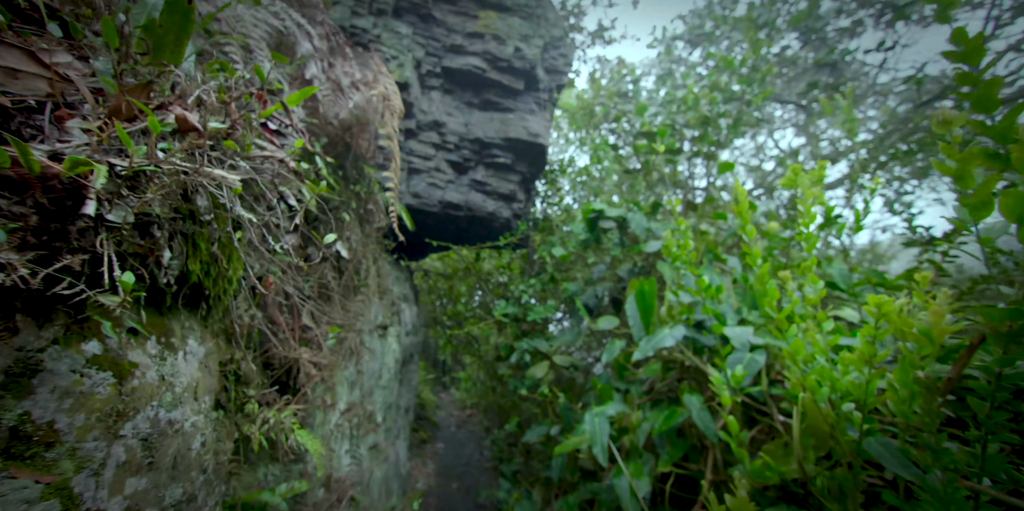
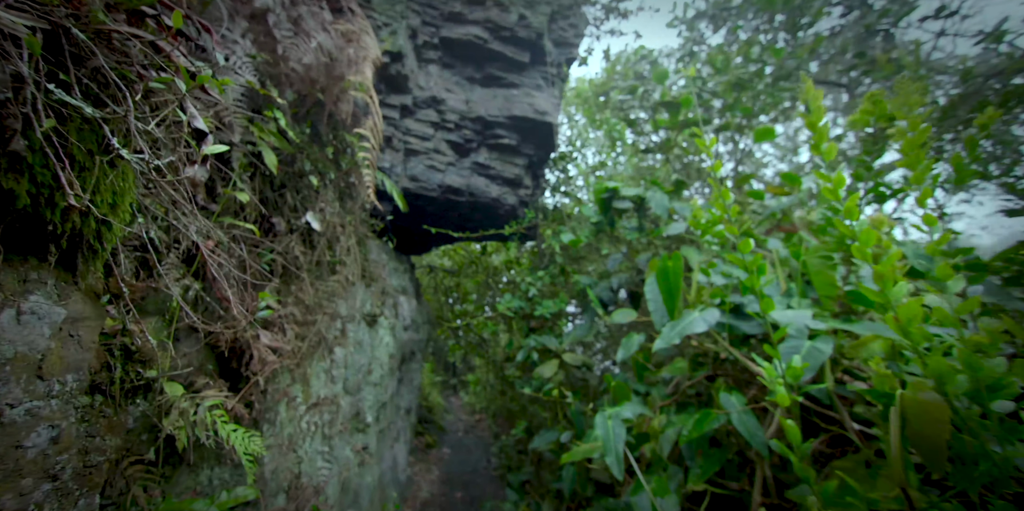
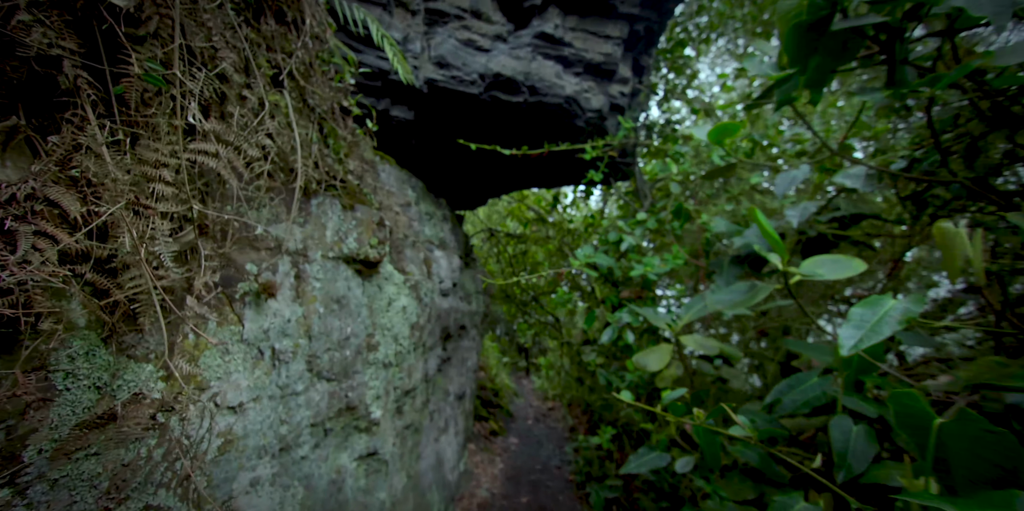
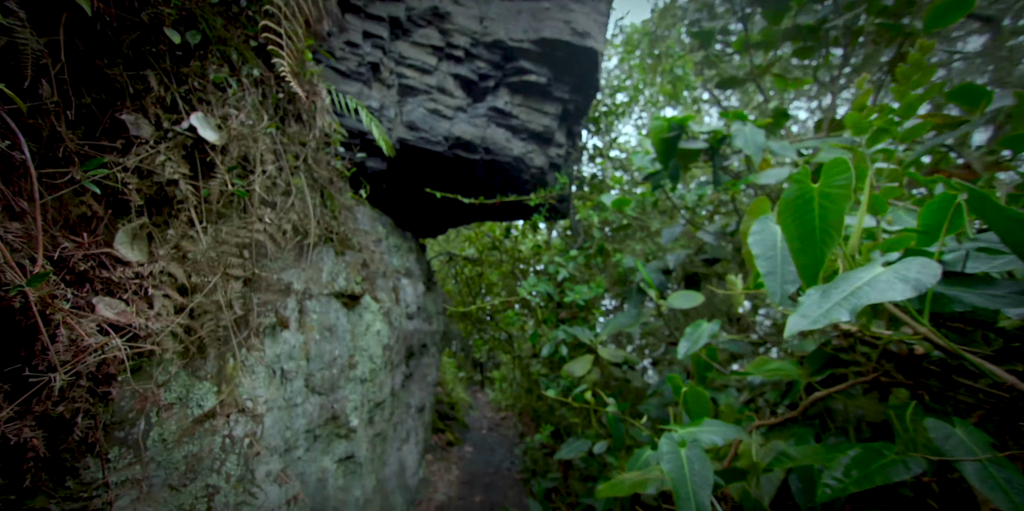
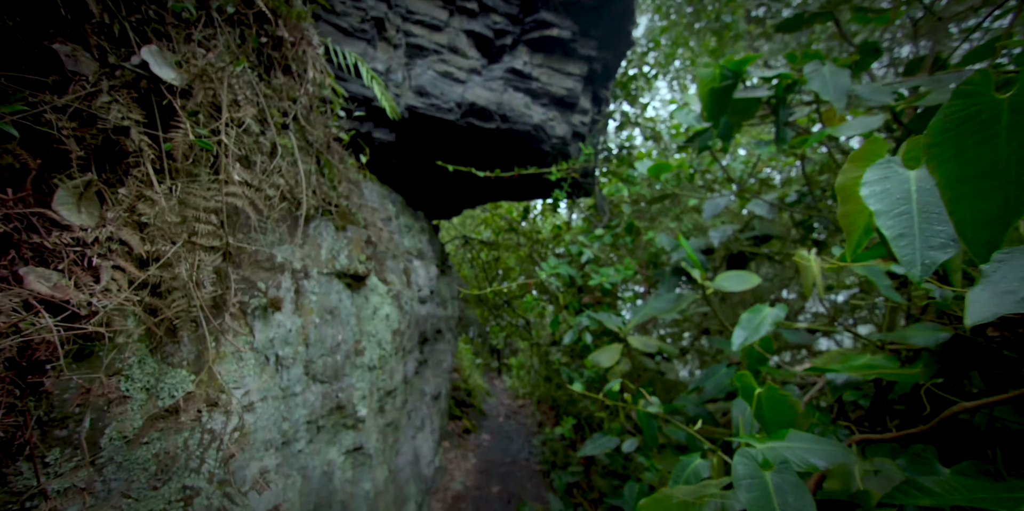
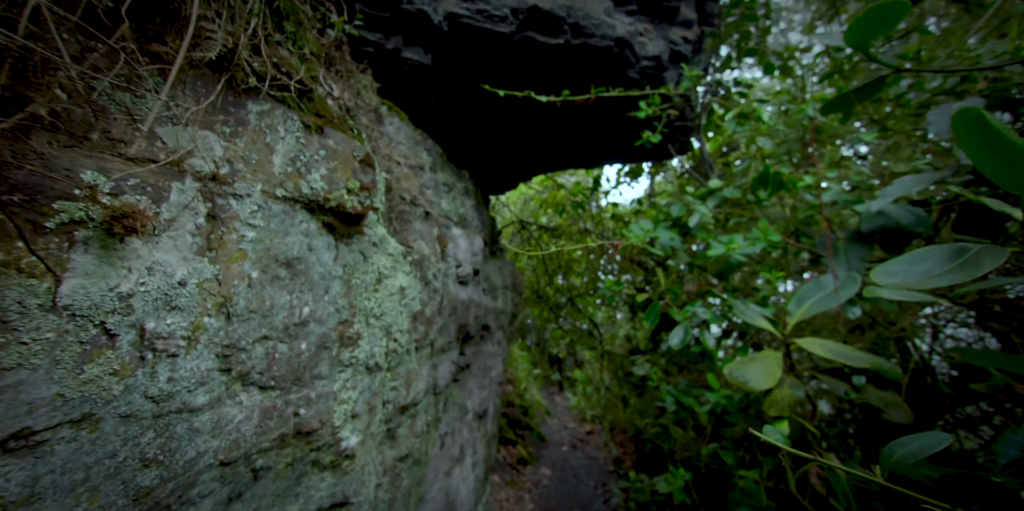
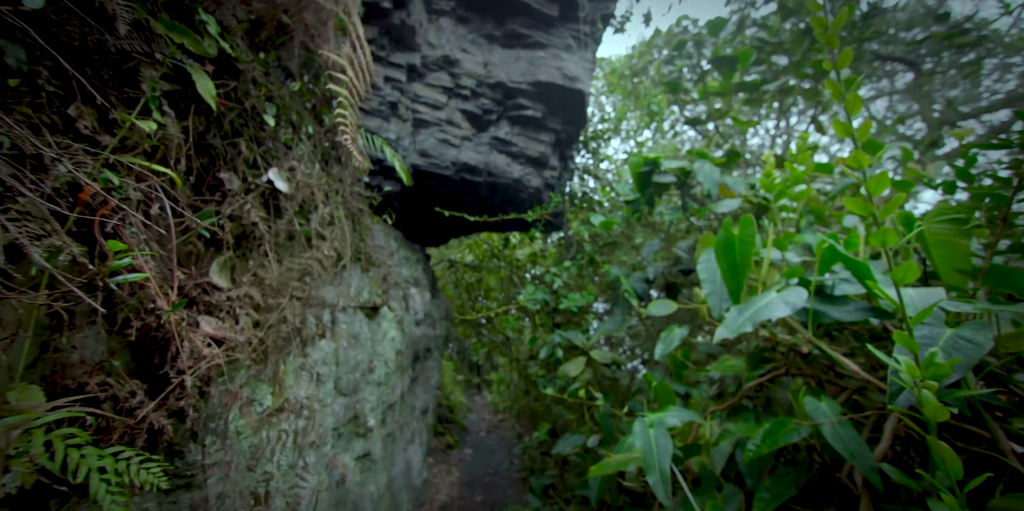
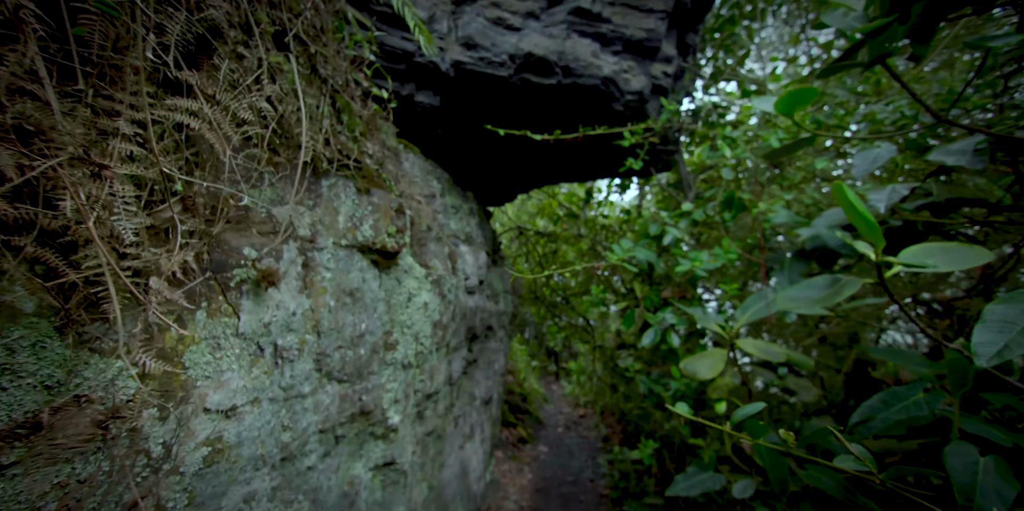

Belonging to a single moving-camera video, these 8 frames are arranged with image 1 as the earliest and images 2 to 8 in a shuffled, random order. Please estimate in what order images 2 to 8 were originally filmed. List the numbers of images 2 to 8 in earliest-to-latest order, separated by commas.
2, 7, 4, 5, 3, 8, 6
